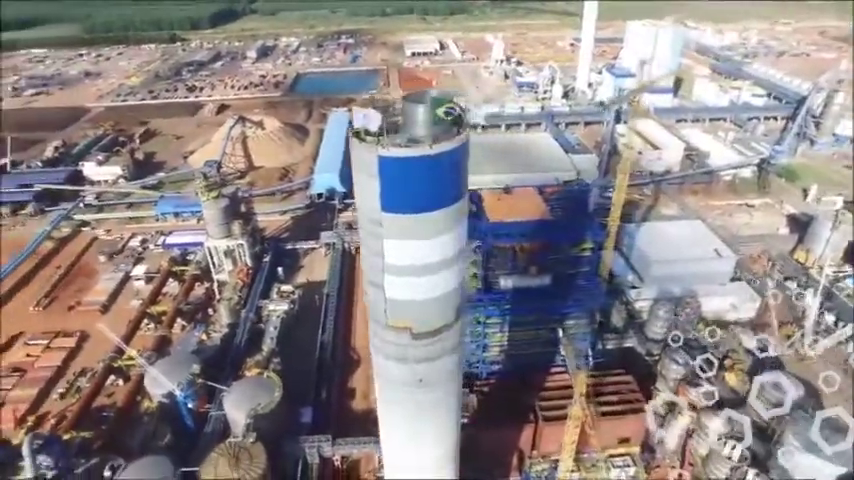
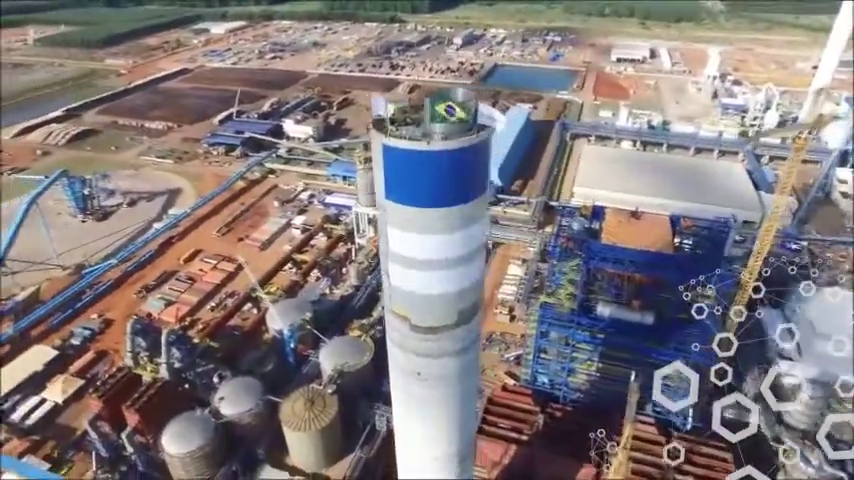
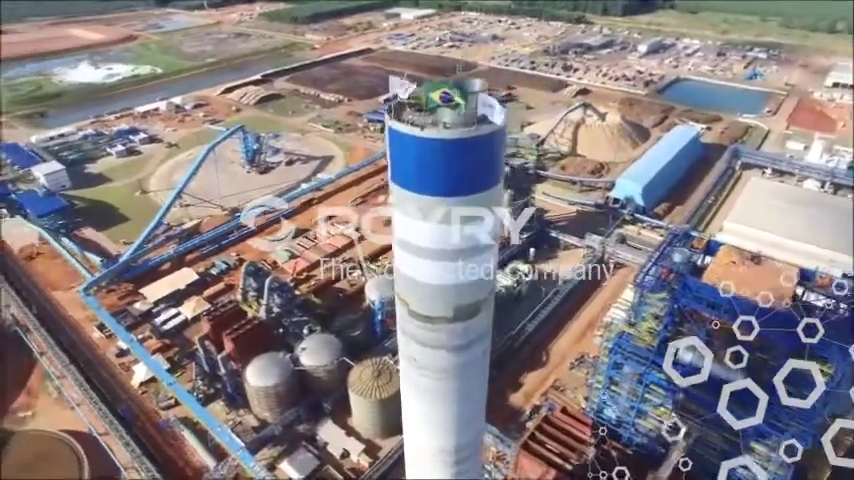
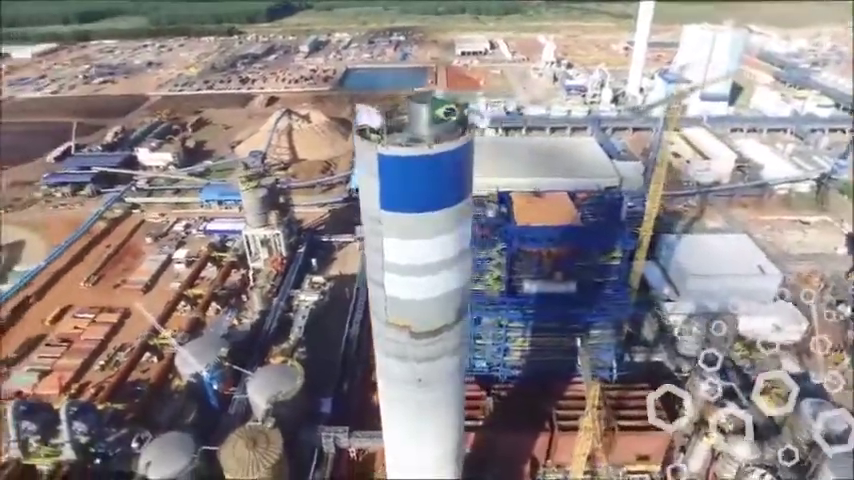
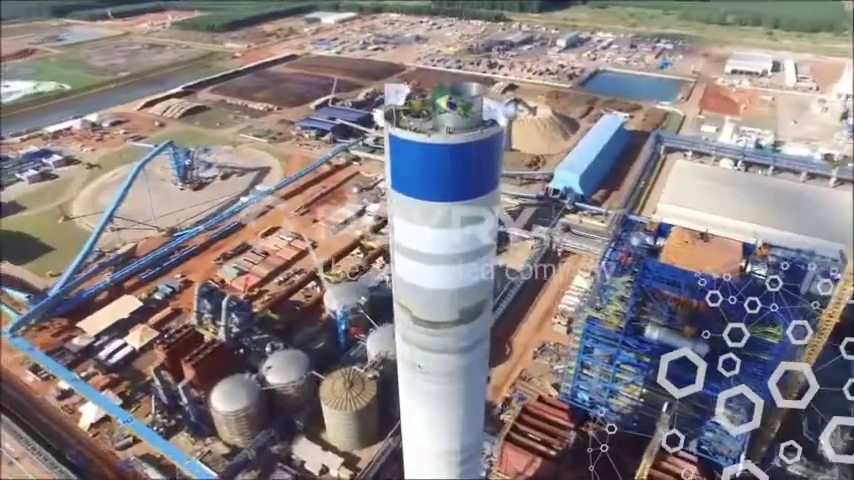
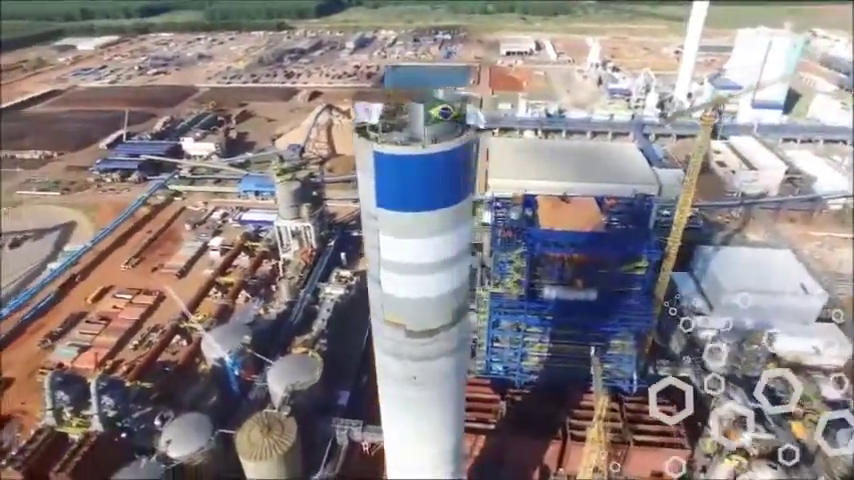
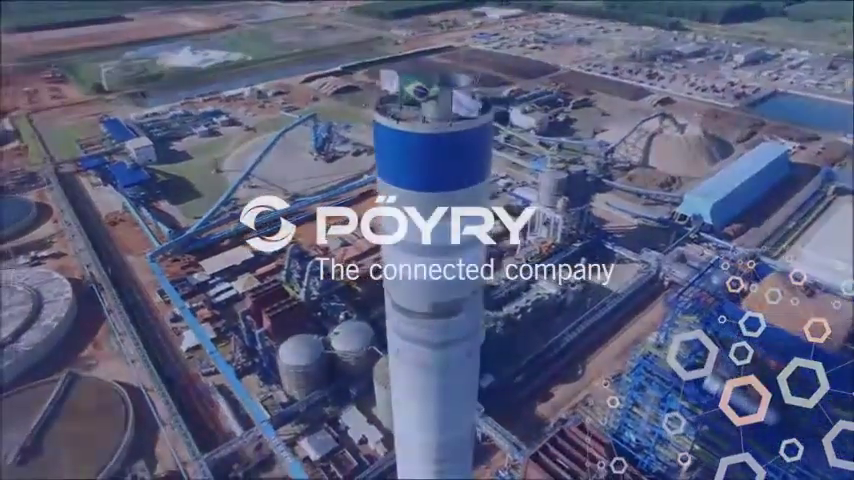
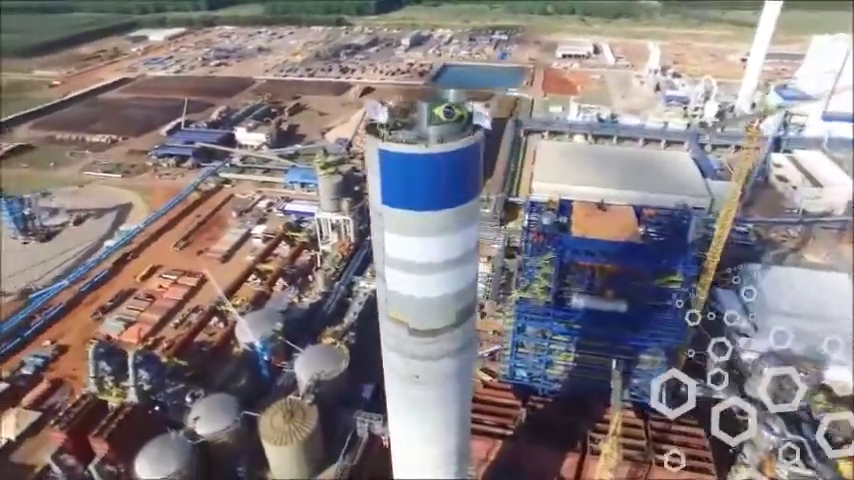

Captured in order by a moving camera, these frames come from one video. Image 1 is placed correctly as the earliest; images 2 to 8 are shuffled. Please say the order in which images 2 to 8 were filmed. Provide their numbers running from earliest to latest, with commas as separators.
4, 6, 8, 2, 5, 3, 7
